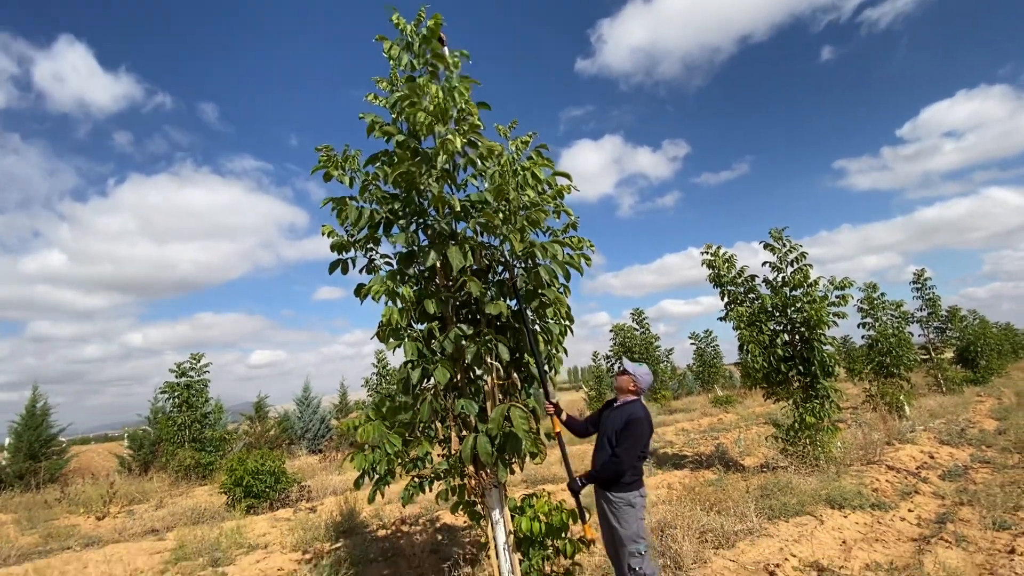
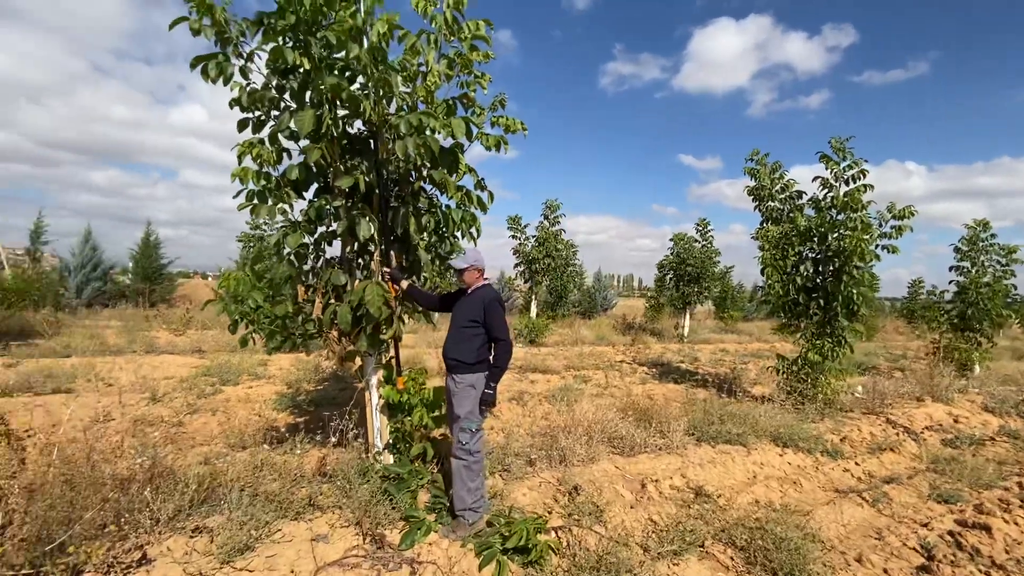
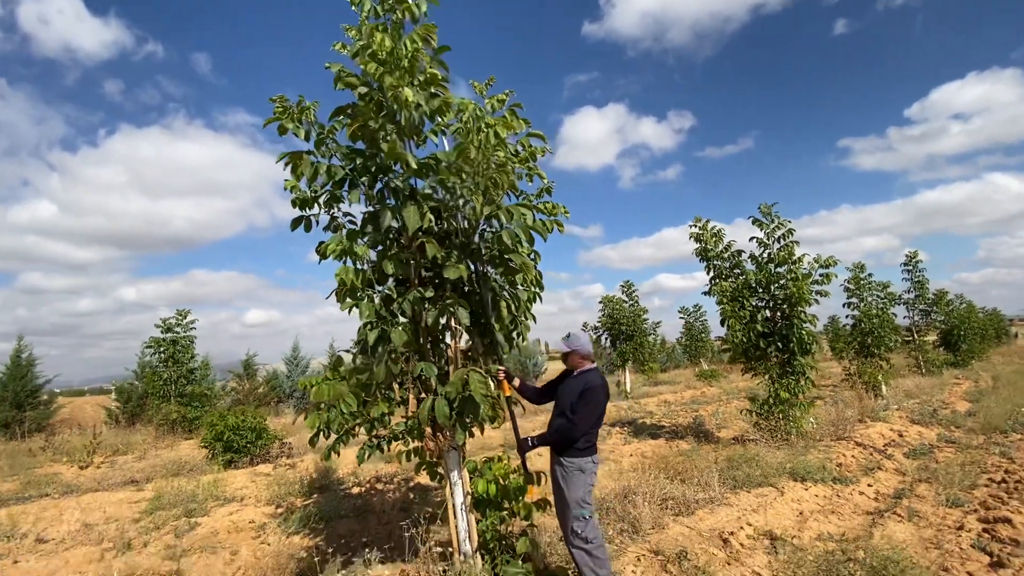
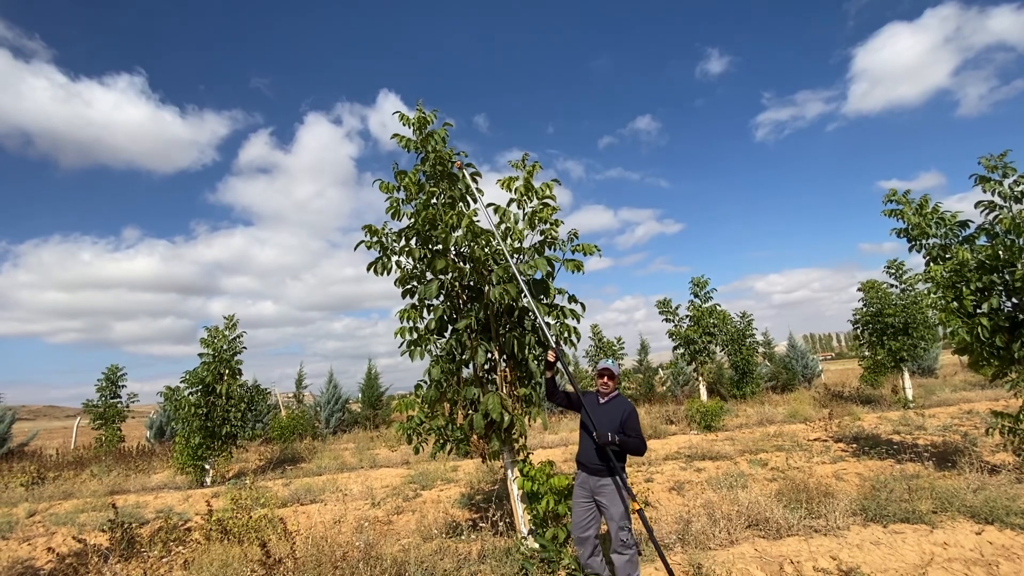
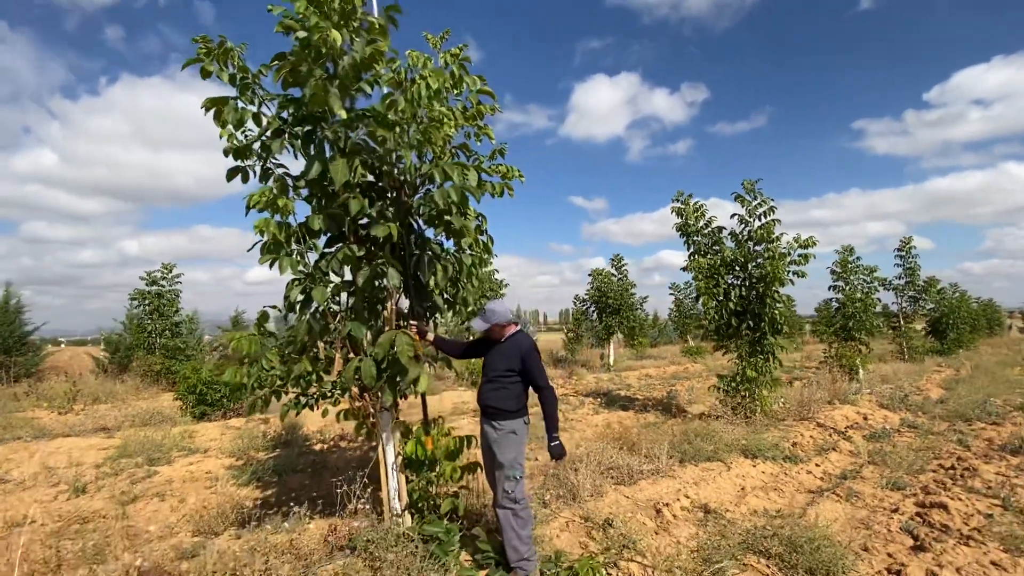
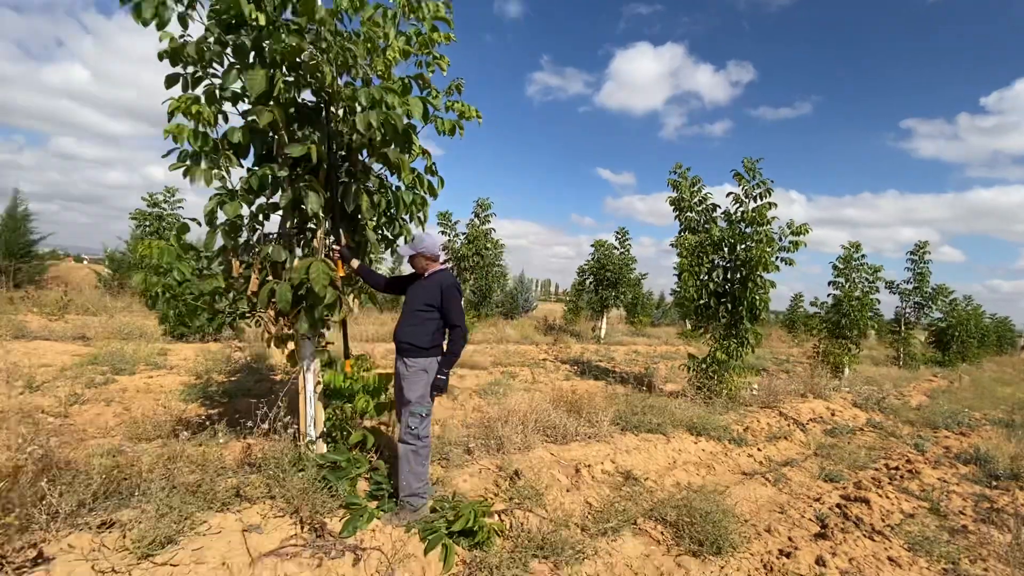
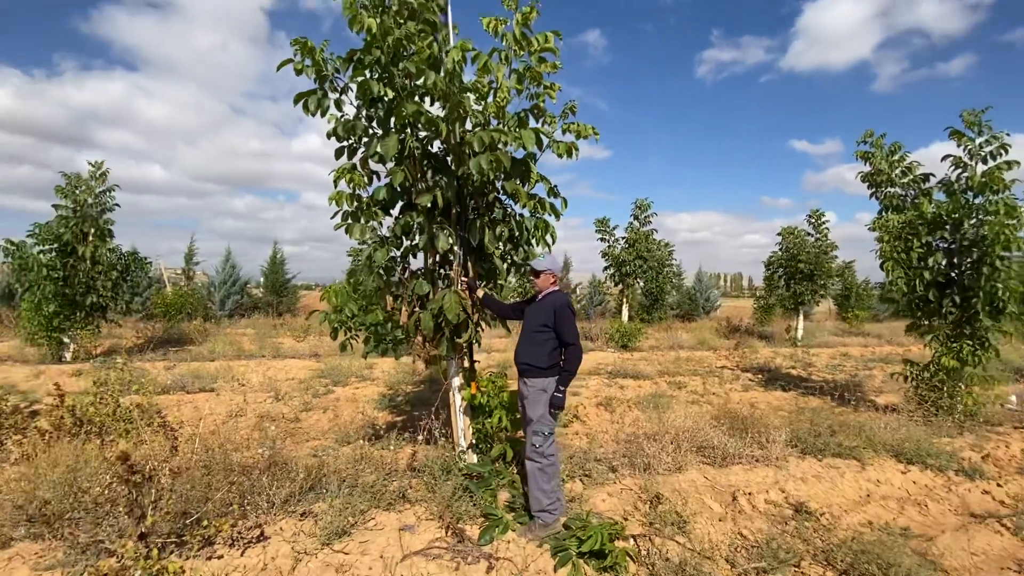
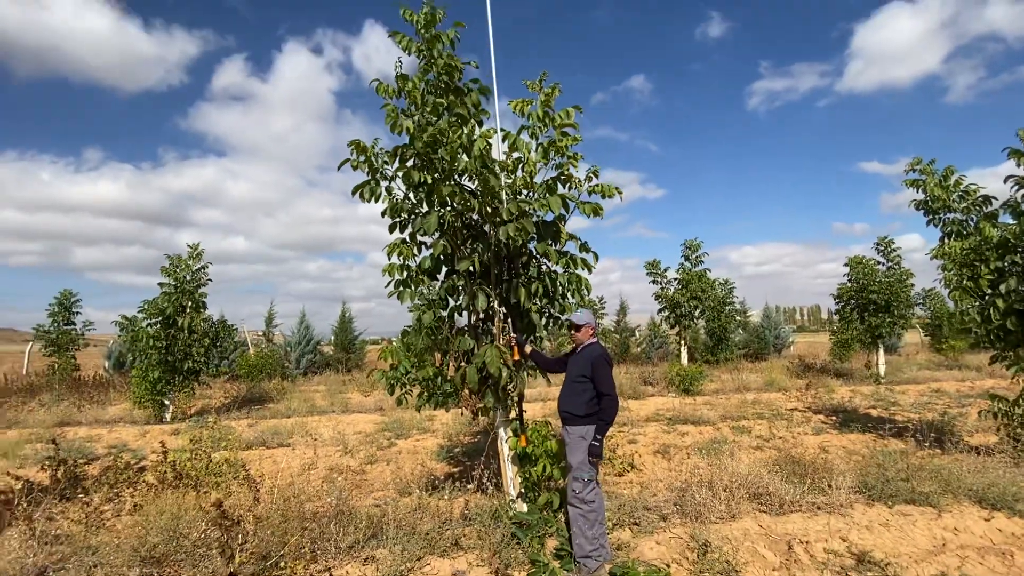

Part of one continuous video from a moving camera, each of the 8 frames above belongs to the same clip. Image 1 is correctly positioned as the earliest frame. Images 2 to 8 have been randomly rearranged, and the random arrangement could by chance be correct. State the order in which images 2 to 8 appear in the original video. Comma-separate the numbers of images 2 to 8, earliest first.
3, 5, 6, 2, 7, 8, 4
